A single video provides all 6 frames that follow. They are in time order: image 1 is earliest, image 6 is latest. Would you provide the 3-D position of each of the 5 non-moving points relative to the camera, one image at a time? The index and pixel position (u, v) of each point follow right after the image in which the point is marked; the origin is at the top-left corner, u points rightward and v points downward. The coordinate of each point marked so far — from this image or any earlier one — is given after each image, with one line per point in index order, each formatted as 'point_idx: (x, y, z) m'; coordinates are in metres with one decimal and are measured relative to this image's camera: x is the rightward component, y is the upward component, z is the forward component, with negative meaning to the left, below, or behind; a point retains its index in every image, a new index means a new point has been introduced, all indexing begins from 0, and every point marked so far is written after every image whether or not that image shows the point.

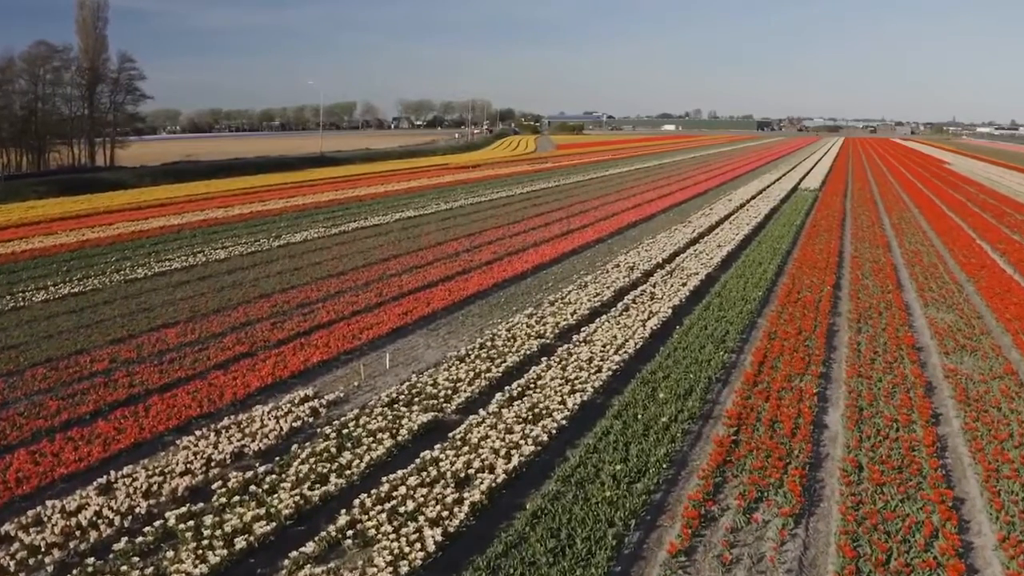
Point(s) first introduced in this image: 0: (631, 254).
0: (+2.9, +0.8, +17.7) m
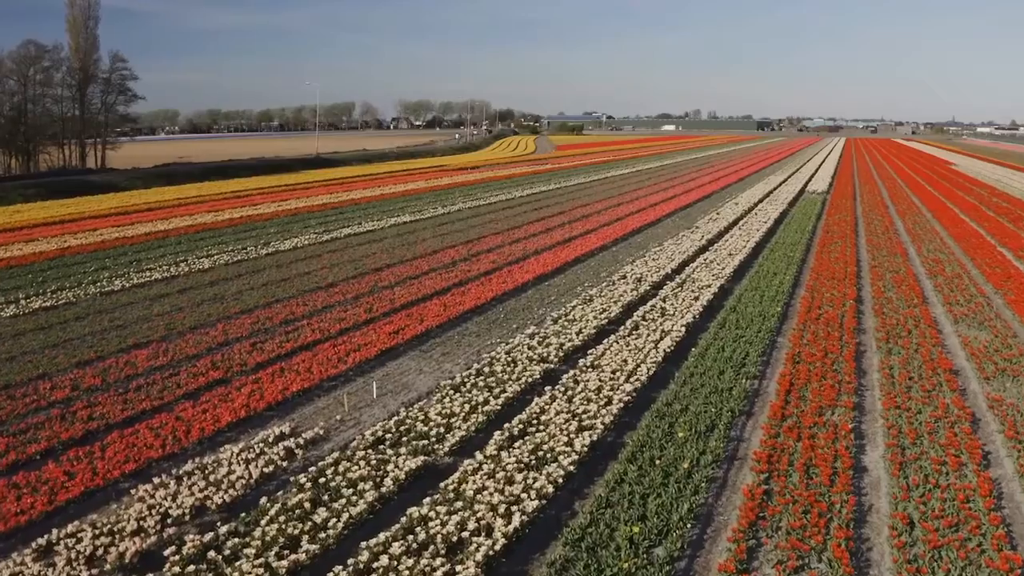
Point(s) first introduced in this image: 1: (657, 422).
0: (+2.9, +0.6, +16.7) m
1: (+1.6, -1.5, +8.3) m
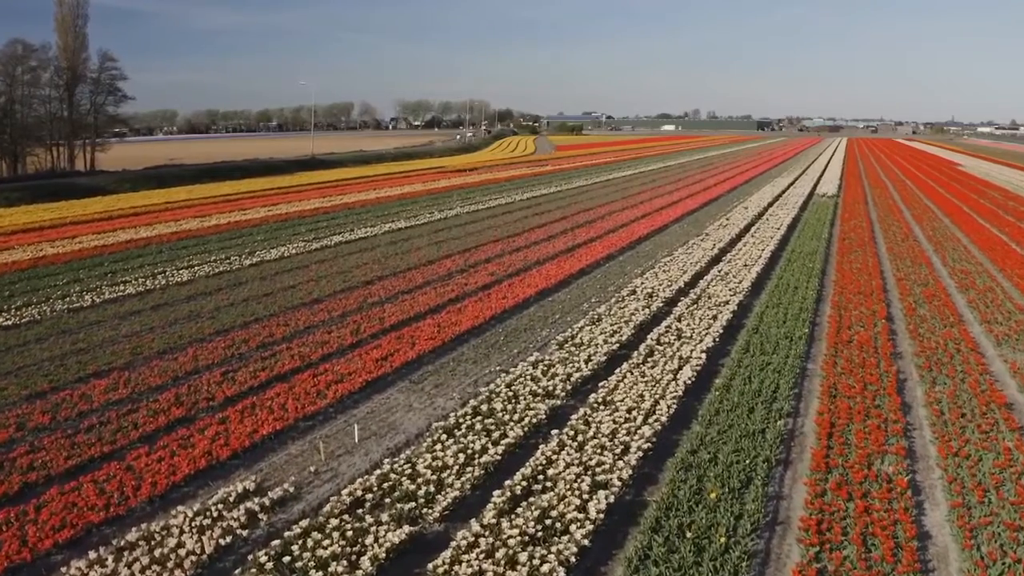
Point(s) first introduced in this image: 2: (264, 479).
0: (+2.9, +0.3, +15.5) m
1: (+1.7, -1.8, +7.2) m
2: (-2.5, -1.9, +7.5) m
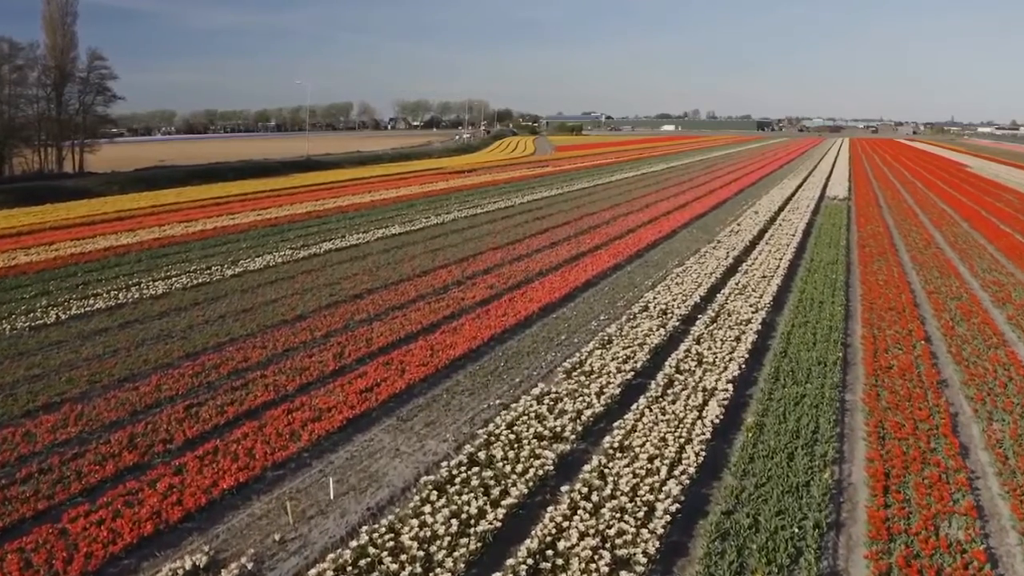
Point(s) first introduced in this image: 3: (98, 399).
0: (+2.9, 0.0, +14.3) m
1: (+1.7, -2.1, +6.0) m
2: (-2.5, -2.2, +6.3) m
3: (-5.4, -1.5, +9.7) m
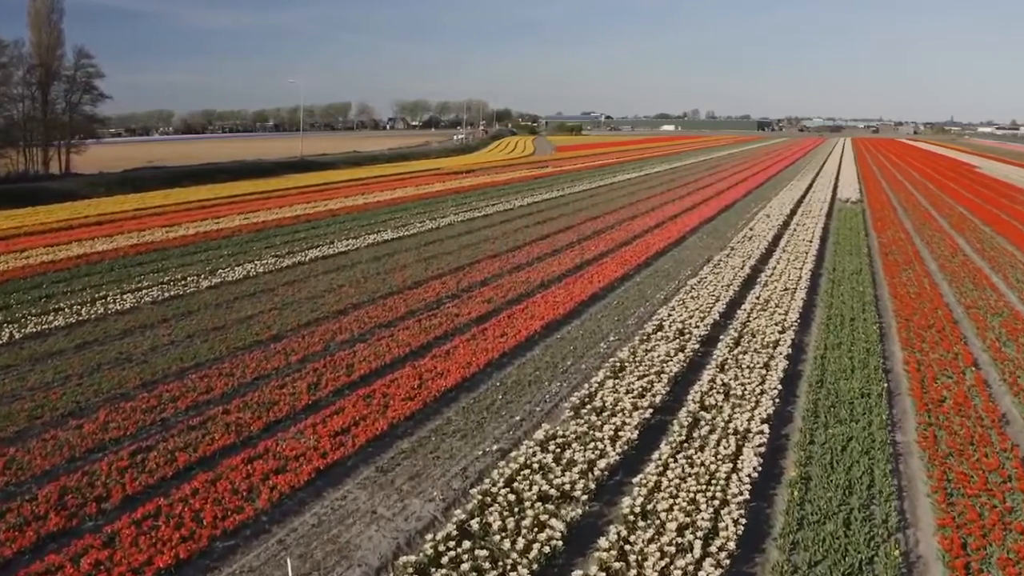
0: (+2.9, -0.3, +13.1) m
1: (+1.7, -2.4, +4.7) m
2: (-2.5, -2.5, +5.0) m
3: (-5.5, -1.7, +8.4) m
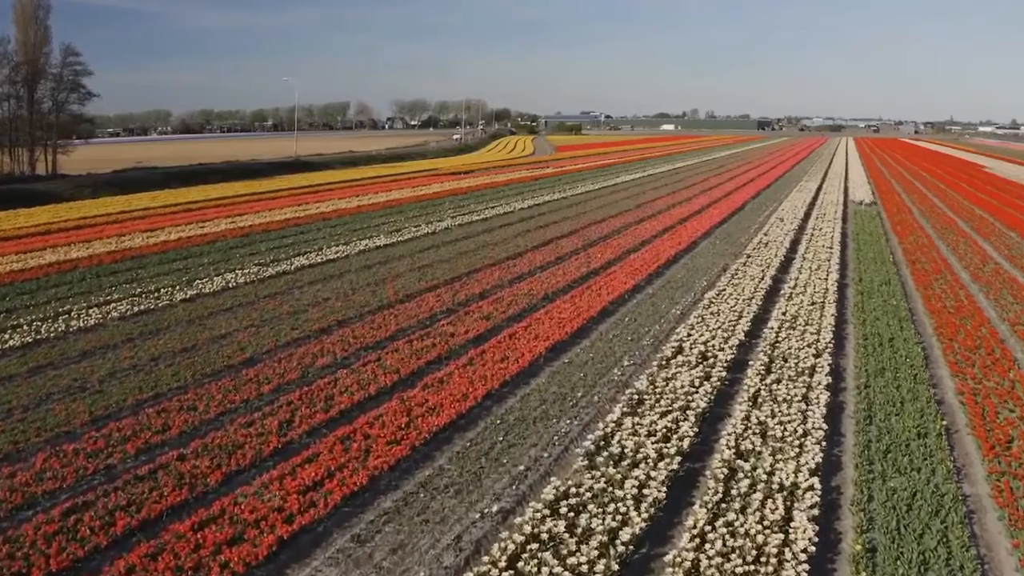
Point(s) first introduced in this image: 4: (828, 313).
0: (+2.9, -0.5, +11.8) m
1: (+1.7, -2.6, +3.5) m
2: (-2.4, -2.7, +3.8) m
3: (-5.4, -2.0, +7.2) m
4: (+5.3, -0.4, +12.5) m
